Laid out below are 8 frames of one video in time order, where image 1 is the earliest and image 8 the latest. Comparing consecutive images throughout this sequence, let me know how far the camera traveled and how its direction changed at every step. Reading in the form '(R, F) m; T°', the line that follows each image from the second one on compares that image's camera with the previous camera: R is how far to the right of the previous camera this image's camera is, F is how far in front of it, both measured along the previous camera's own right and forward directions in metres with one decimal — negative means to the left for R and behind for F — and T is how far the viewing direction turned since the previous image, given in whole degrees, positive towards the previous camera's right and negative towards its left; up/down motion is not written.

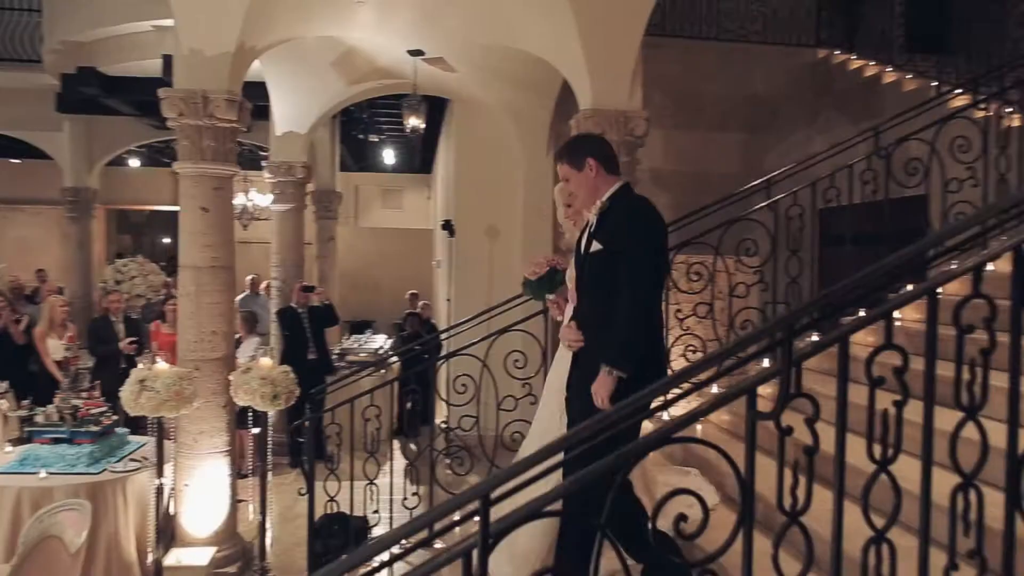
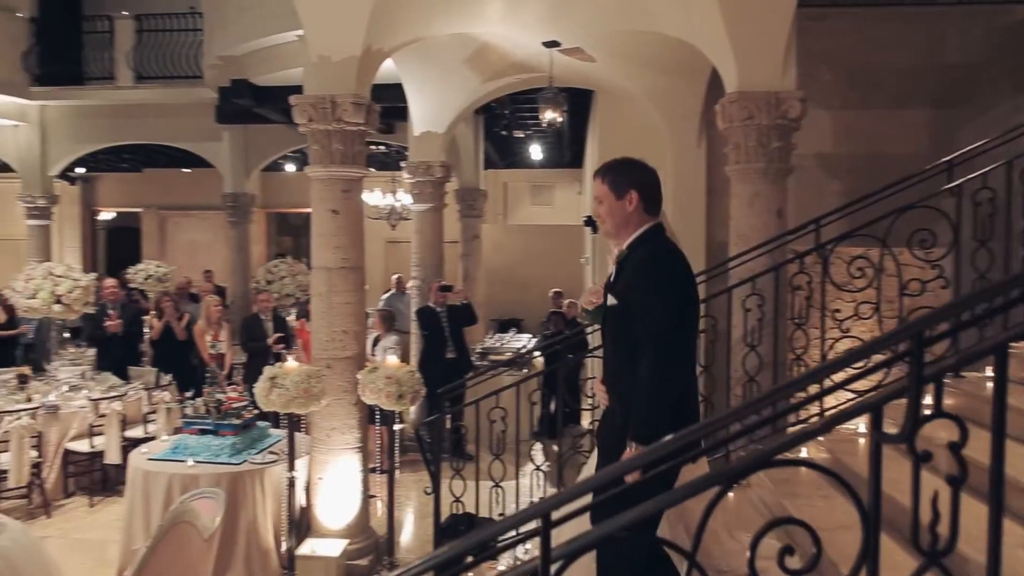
(+0.3, +0.3) m; -12°
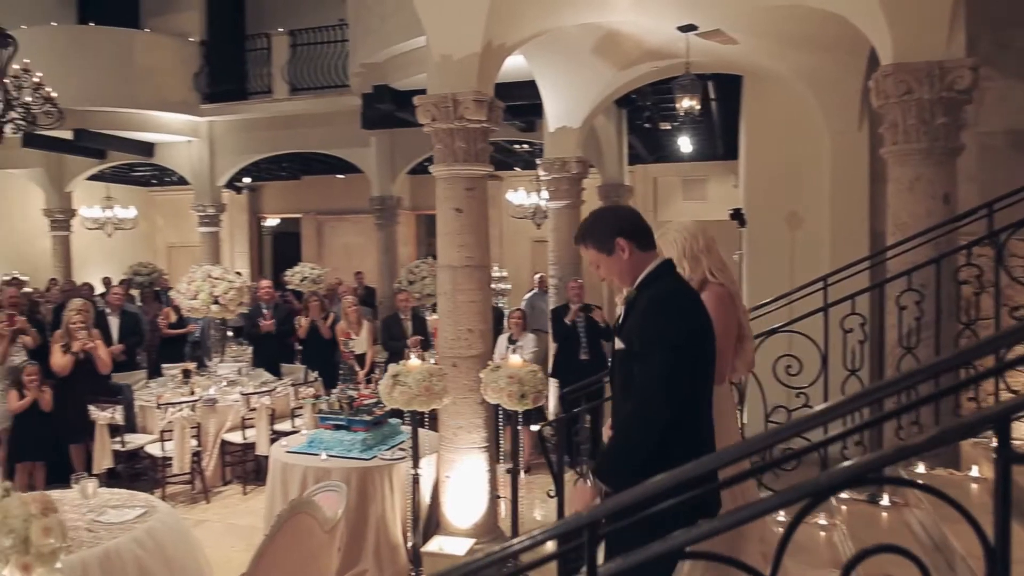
(+0.3, +0.2) m; -12°
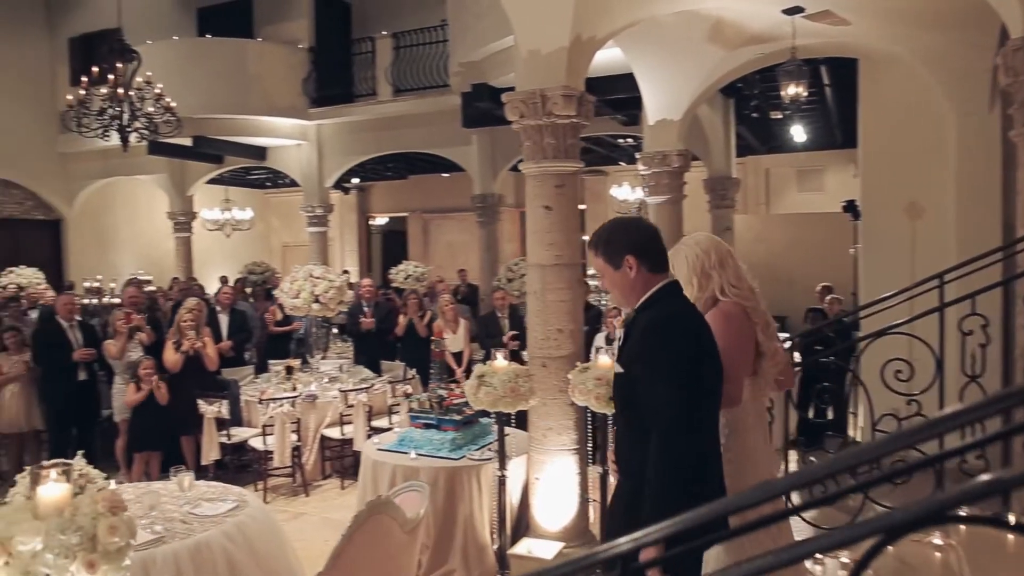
(+0.2, +0.1) m; -8°
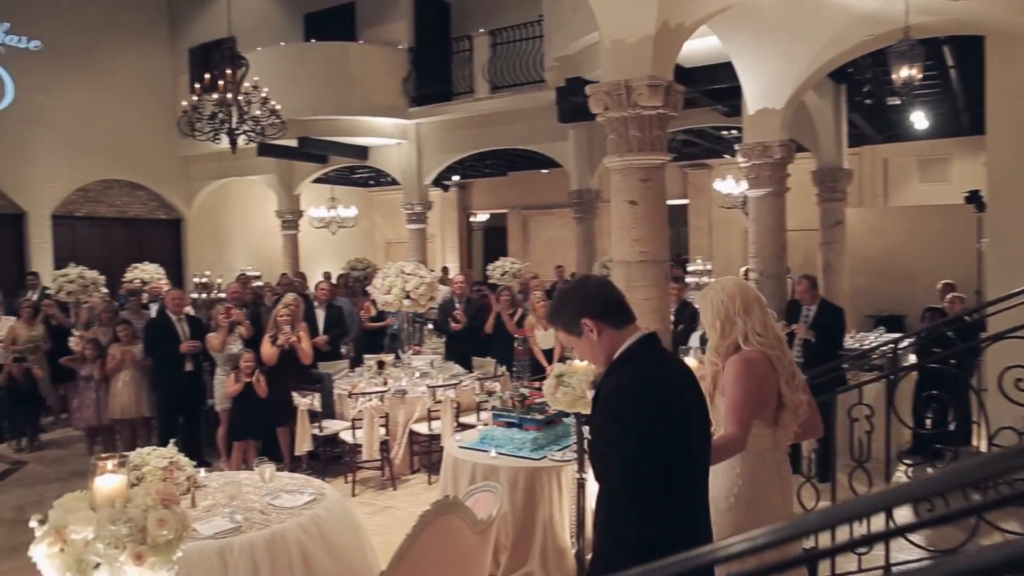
(+0.2, +0.1) m; -8°
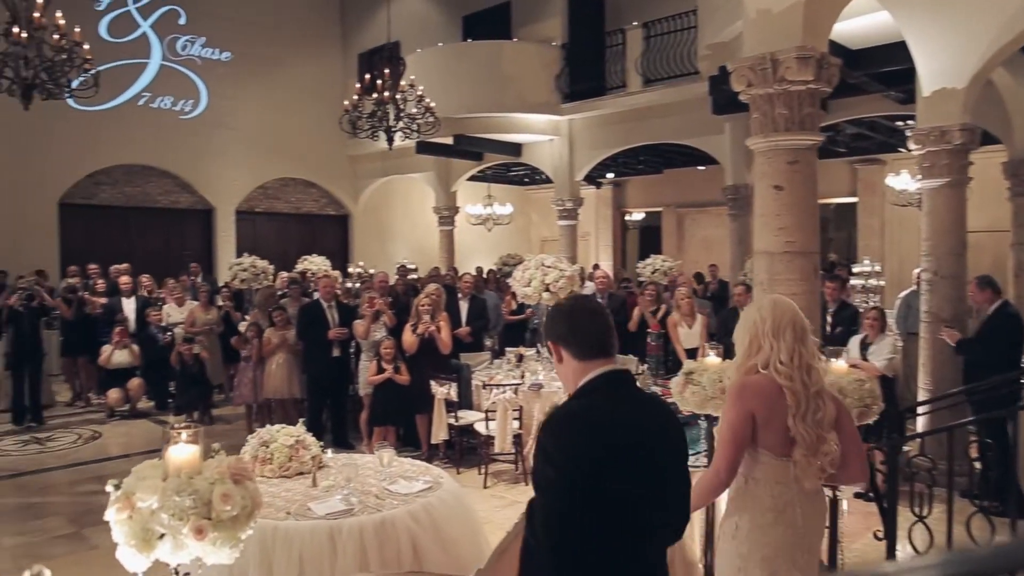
(+0.3, +0.1) m; -13°
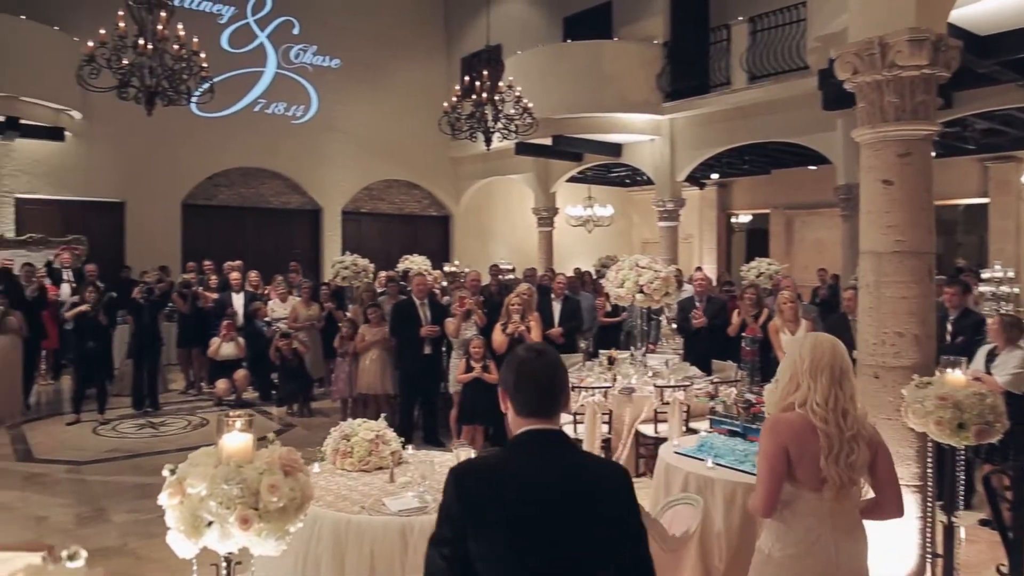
(+0.2, +0.1) m; -8°
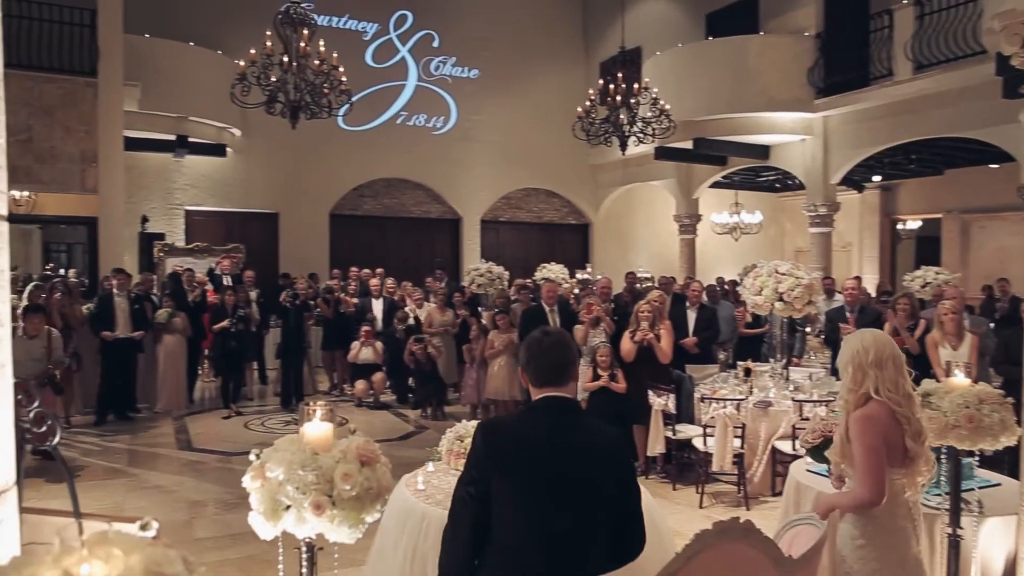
(+0.2, +0.1) m; -11°
